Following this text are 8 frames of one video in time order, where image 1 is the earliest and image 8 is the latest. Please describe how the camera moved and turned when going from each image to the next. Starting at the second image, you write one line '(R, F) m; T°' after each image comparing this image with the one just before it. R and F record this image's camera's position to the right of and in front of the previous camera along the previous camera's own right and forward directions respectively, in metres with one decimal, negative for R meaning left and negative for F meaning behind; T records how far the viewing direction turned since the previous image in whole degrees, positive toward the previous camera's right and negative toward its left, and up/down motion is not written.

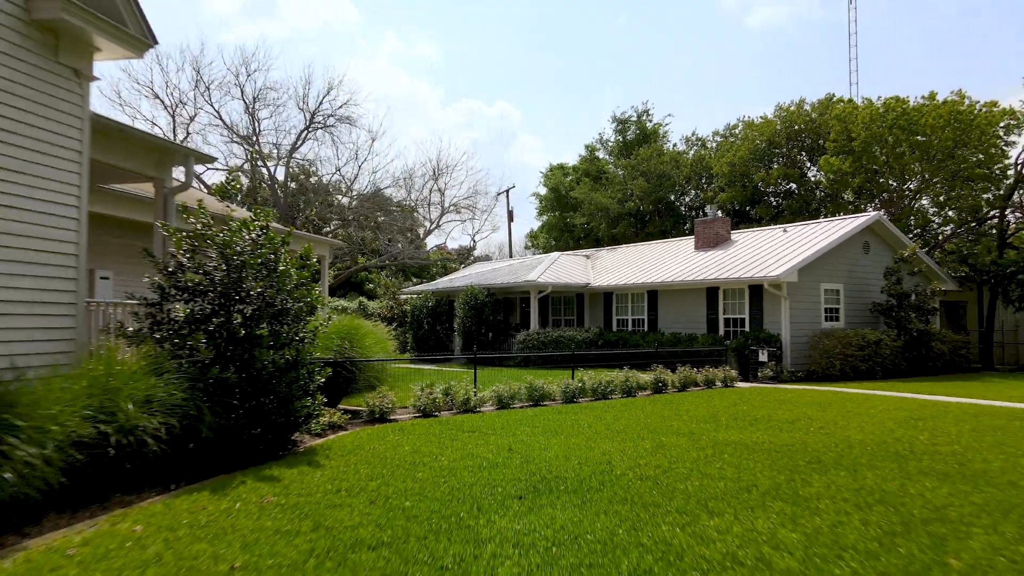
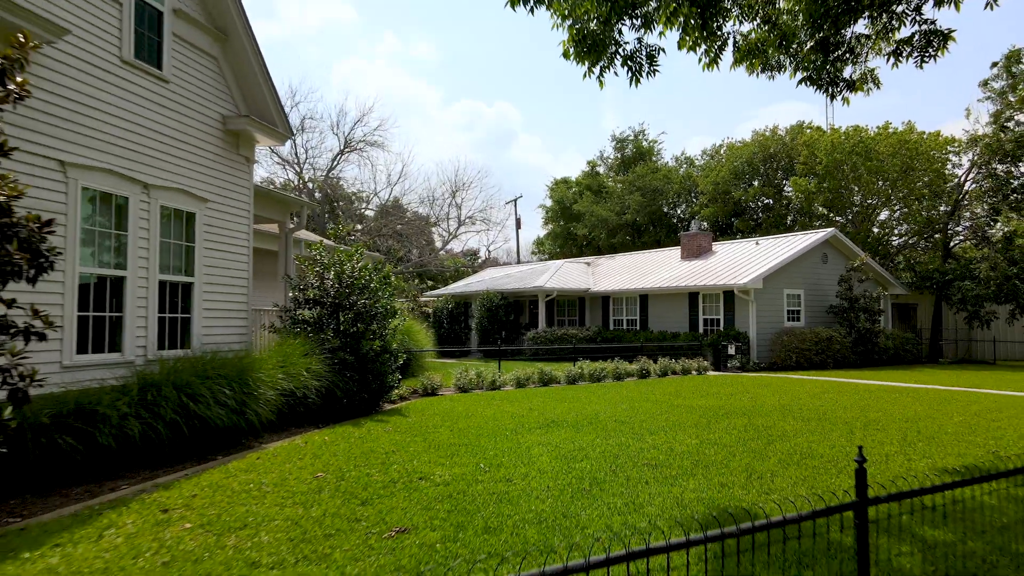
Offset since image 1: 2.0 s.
(-0.2, -3.7) m; 0°
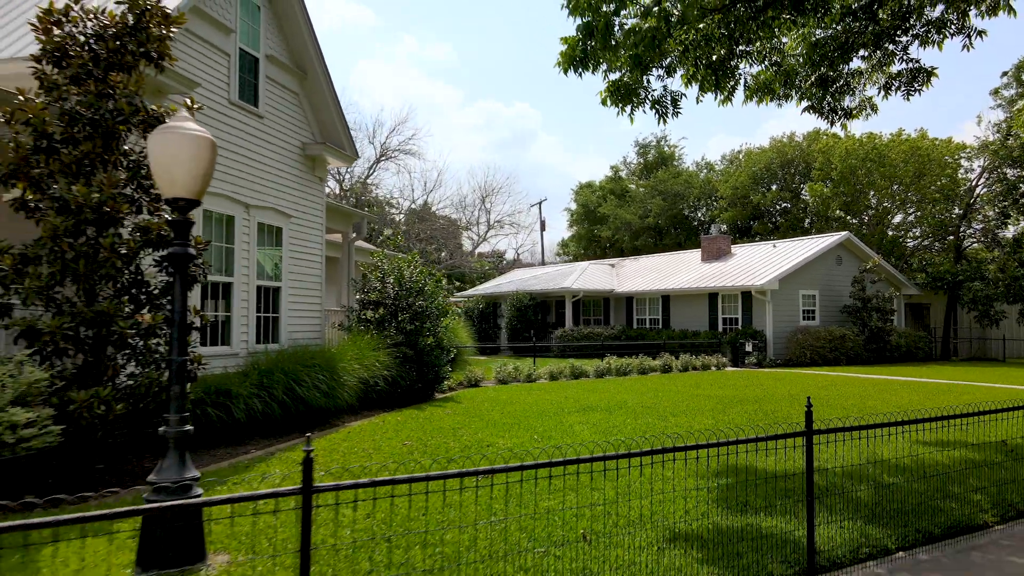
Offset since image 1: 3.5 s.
(-0.3, -1.5) m; -2°
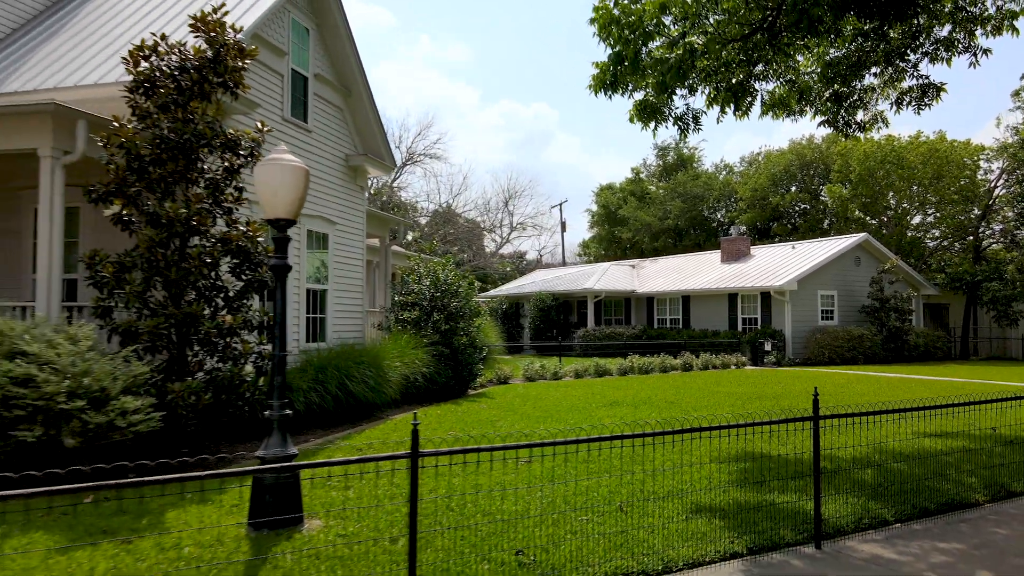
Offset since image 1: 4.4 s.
(-0.2, -0.7) m; -1°
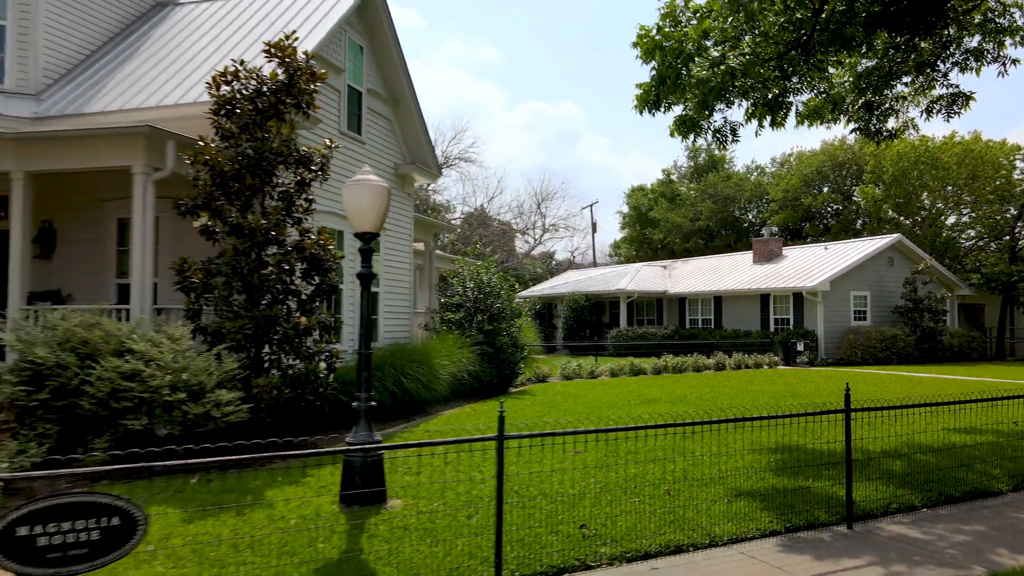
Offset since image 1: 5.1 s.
(-0.2, -0.6) m; -2°
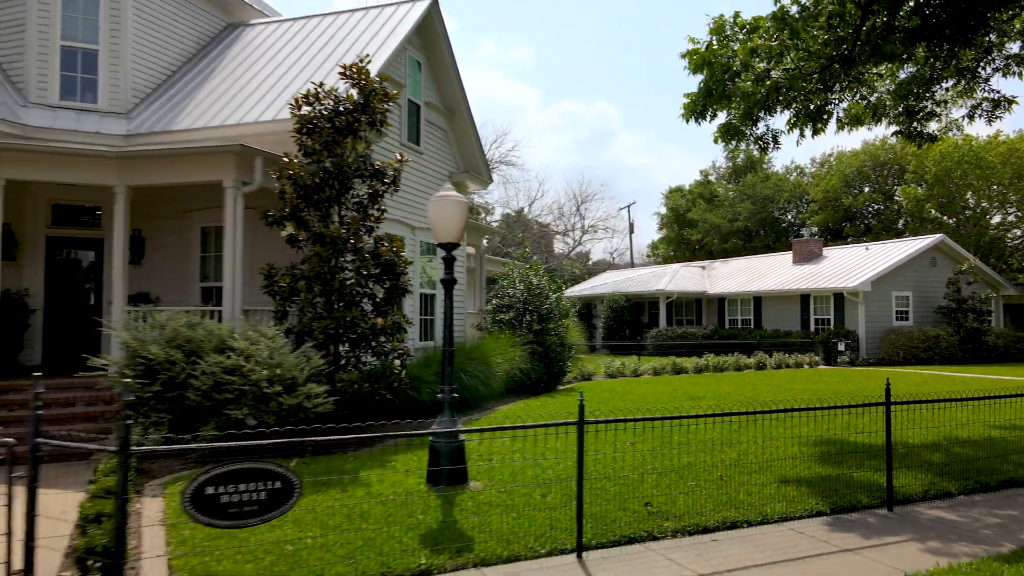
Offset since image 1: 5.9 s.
(-0.3, -0.7) m; -3°
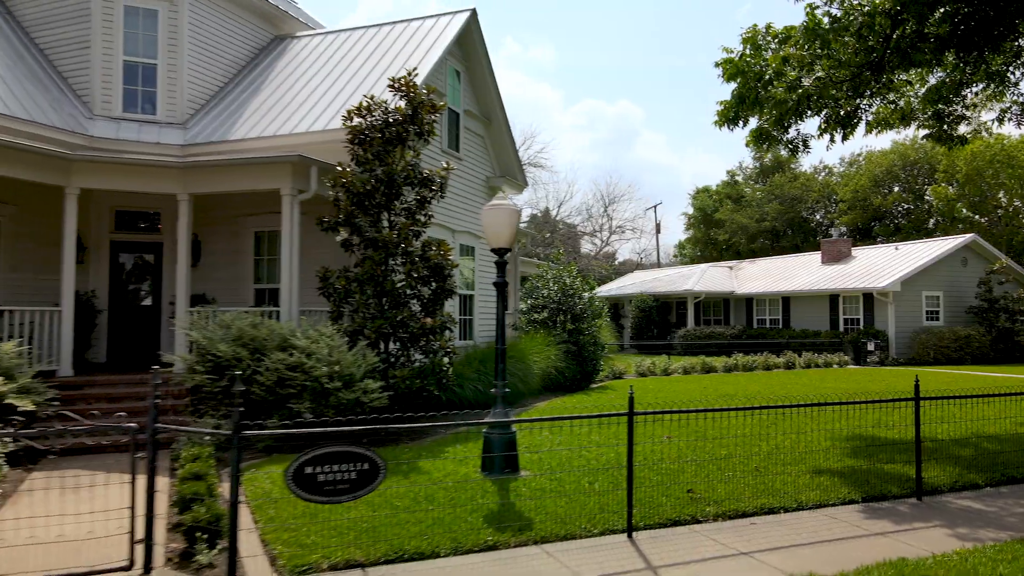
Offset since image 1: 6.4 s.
(-0.2, -0.5) m; -2°
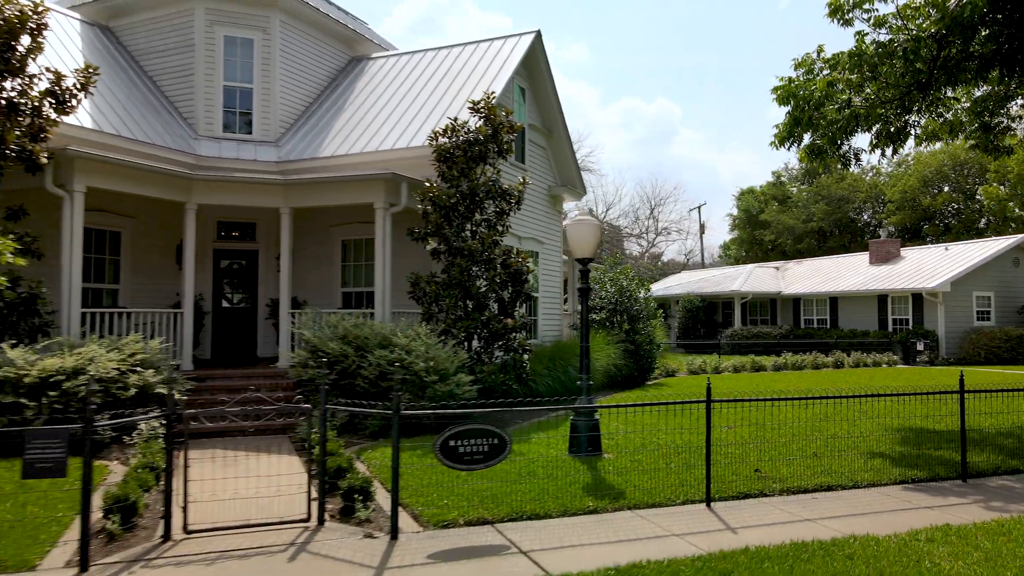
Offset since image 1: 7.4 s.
(-0.5, -1.0) m; -3°
